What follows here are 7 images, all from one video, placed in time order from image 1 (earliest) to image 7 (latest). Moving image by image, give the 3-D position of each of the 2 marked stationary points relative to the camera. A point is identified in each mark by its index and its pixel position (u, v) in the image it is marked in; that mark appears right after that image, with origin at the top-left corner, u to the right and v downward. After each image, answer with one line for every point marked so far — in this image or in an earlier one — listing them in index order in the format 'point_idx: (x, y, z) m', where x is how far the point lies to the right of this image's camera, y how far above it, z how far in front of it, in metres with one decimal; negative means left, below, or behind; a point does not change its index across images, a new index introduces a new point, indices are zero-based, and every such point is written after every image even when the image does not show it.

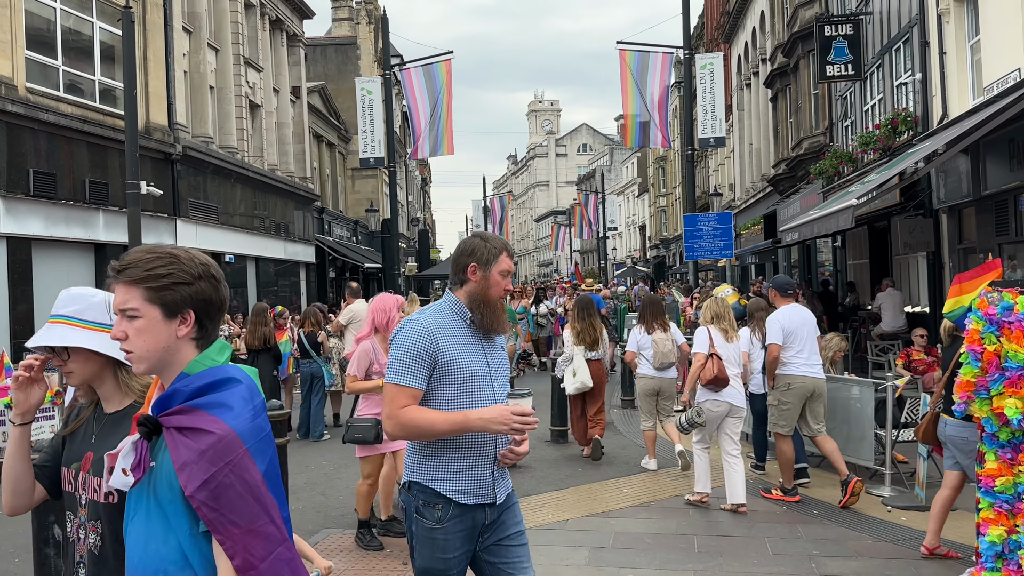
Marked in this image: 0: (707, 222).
0: (+3.9, +1.3, +17.2) m
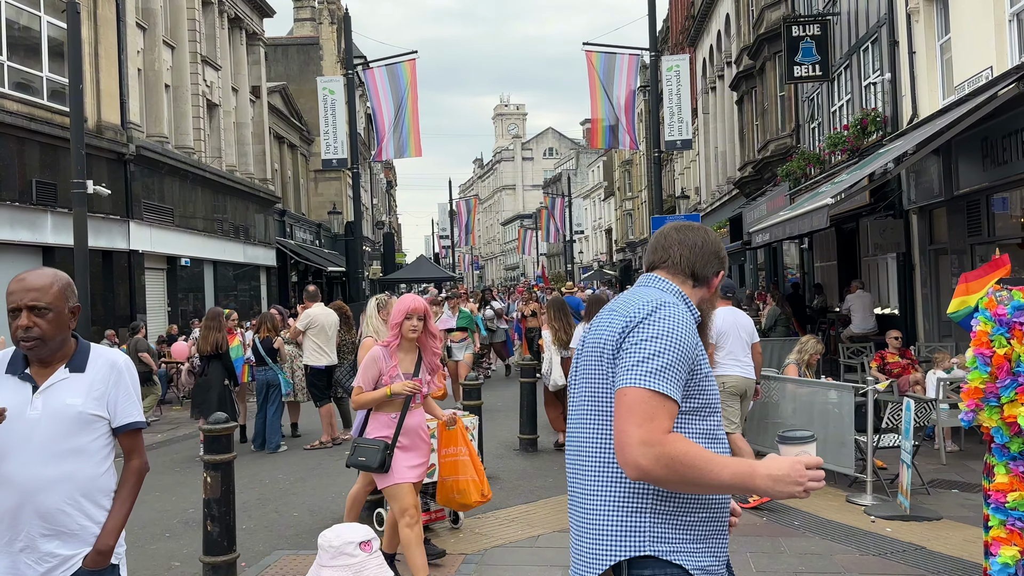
0: (+3.2, +1.3, +16.9) m
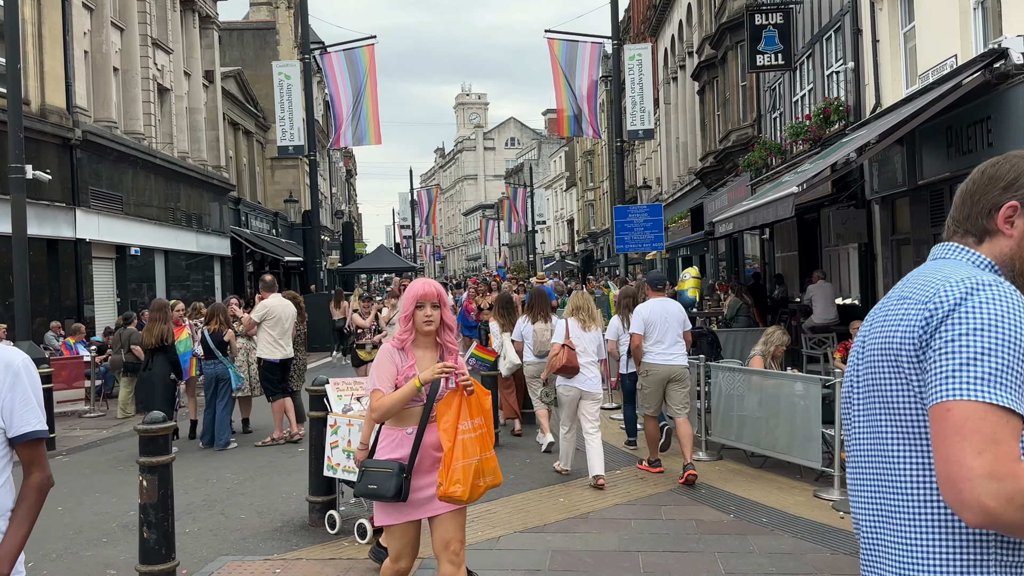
0: (+2.5, +1.5, +16.8) m
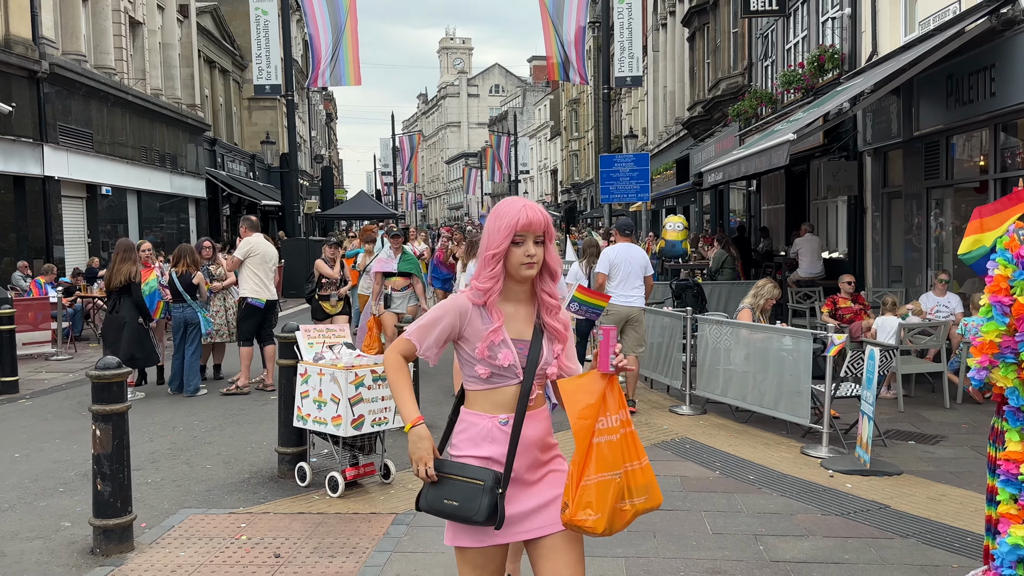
0: (+2.2, +2.4, +16.4) m
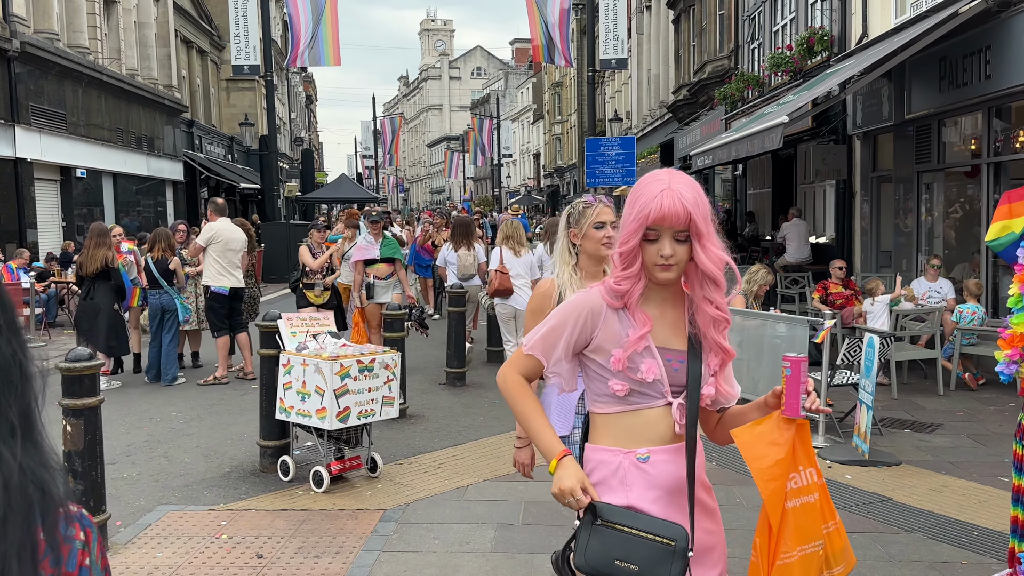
0: (+1.9, +2.7, +16.2) m
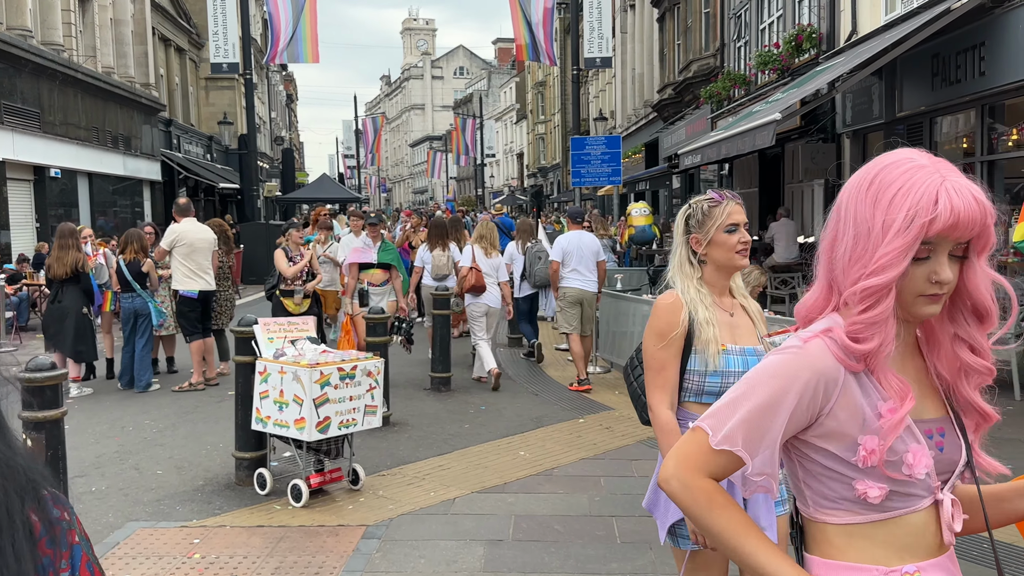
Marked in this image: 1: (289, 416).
0: (+1.6, +2.7, +16.0) m
1: (-1.3, -0.7, +4.8) m
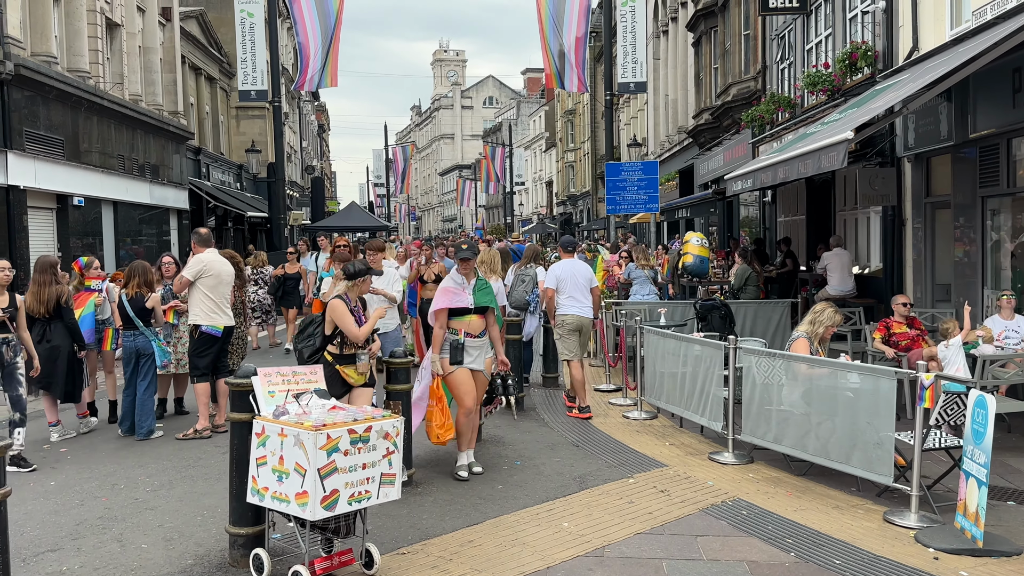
0: (+2.2, +2.1, +15.2) m
1: (-1.0, -0.9, +4.0) m
